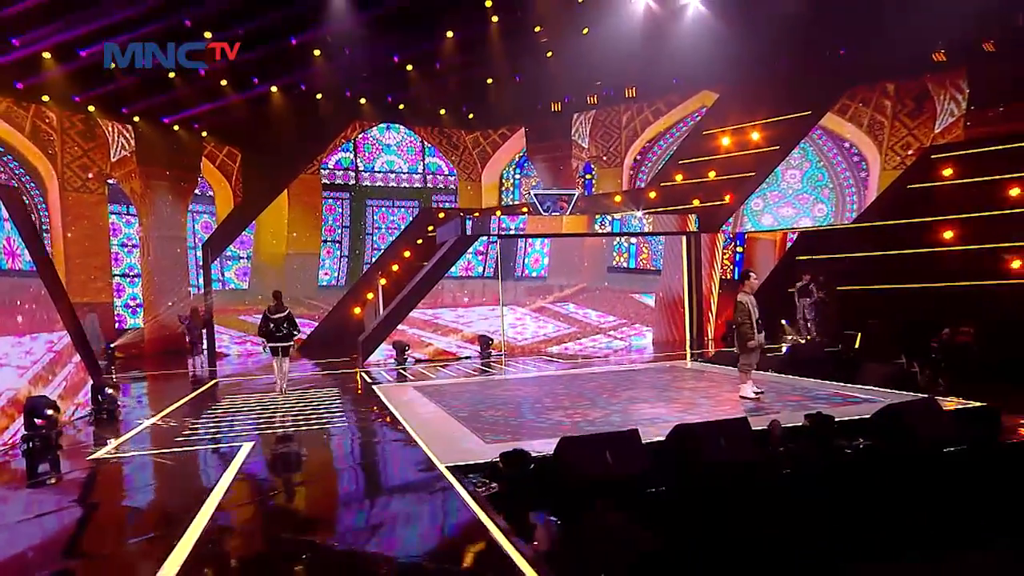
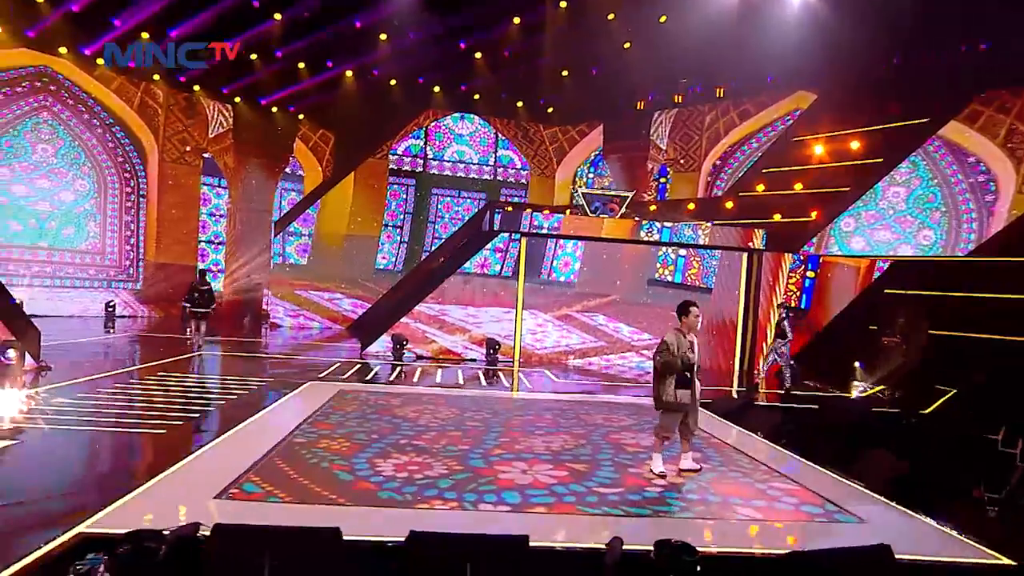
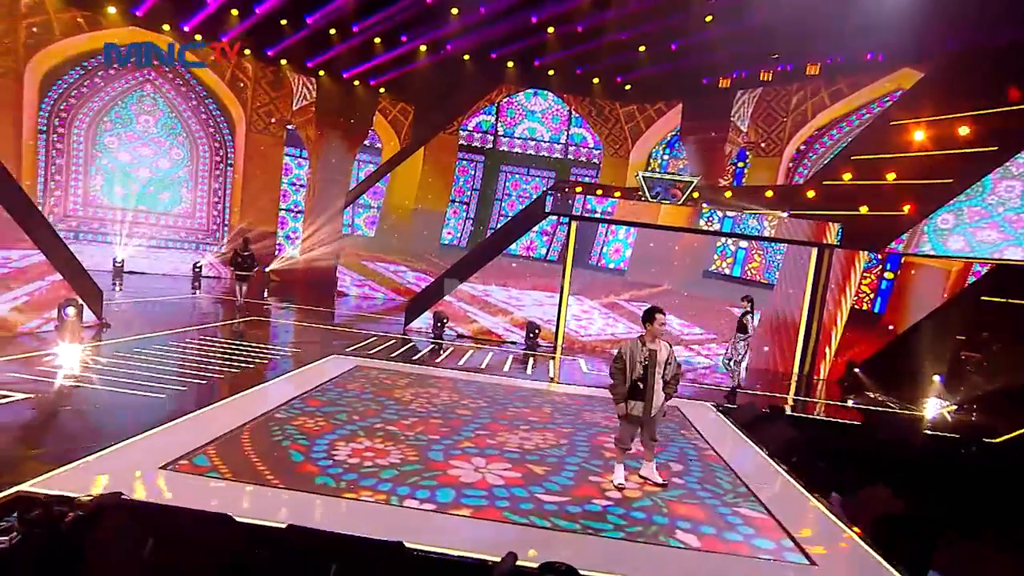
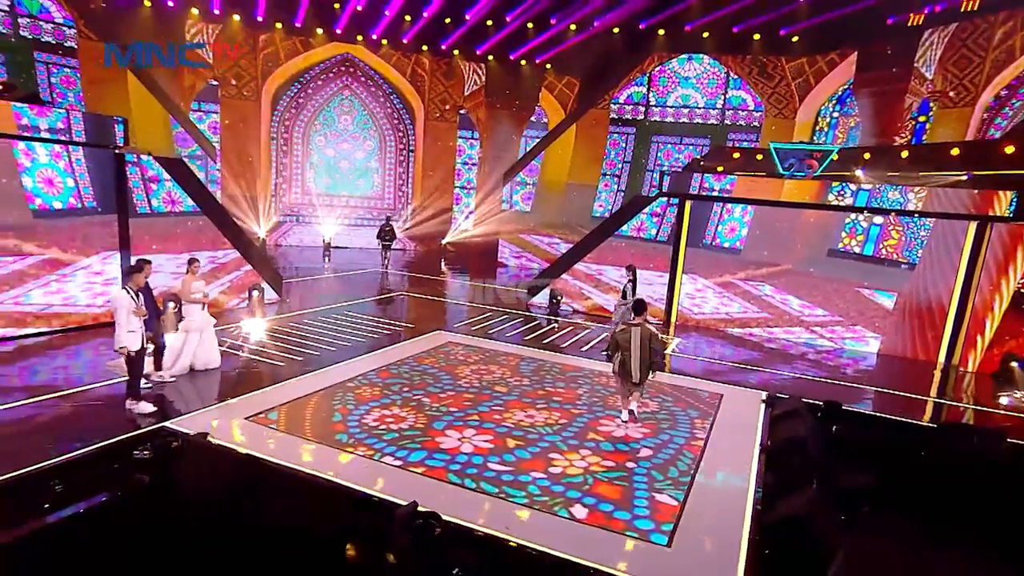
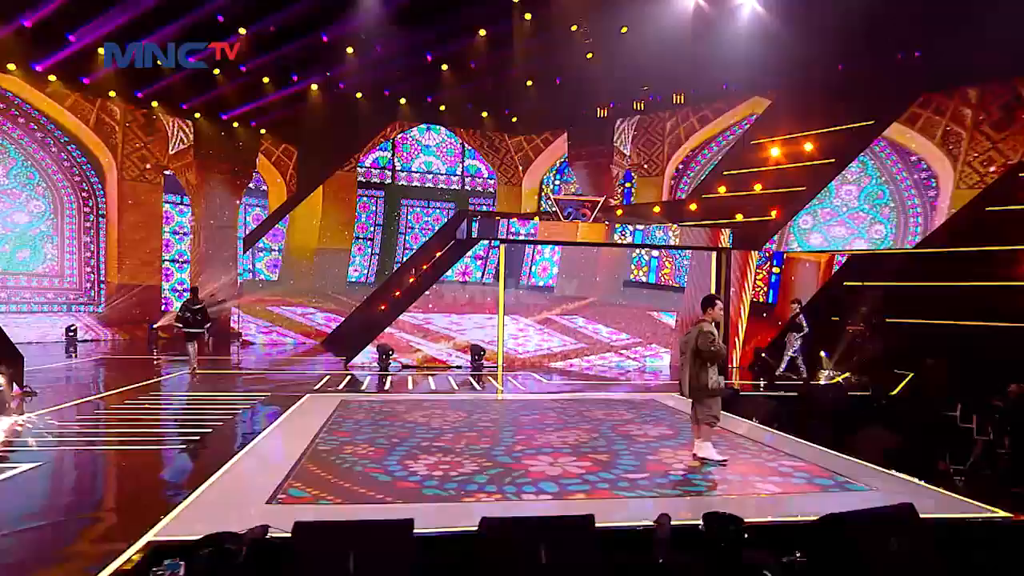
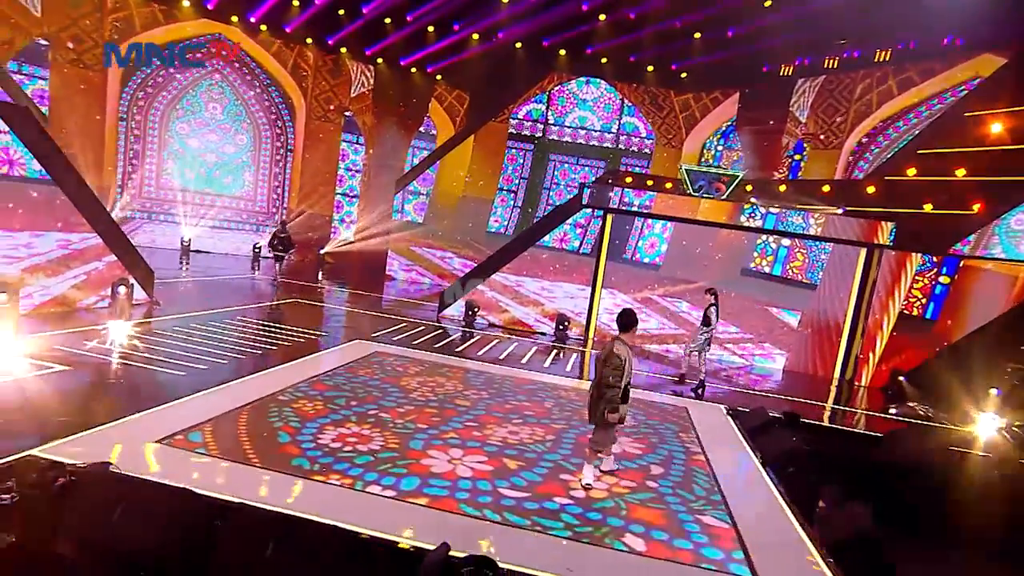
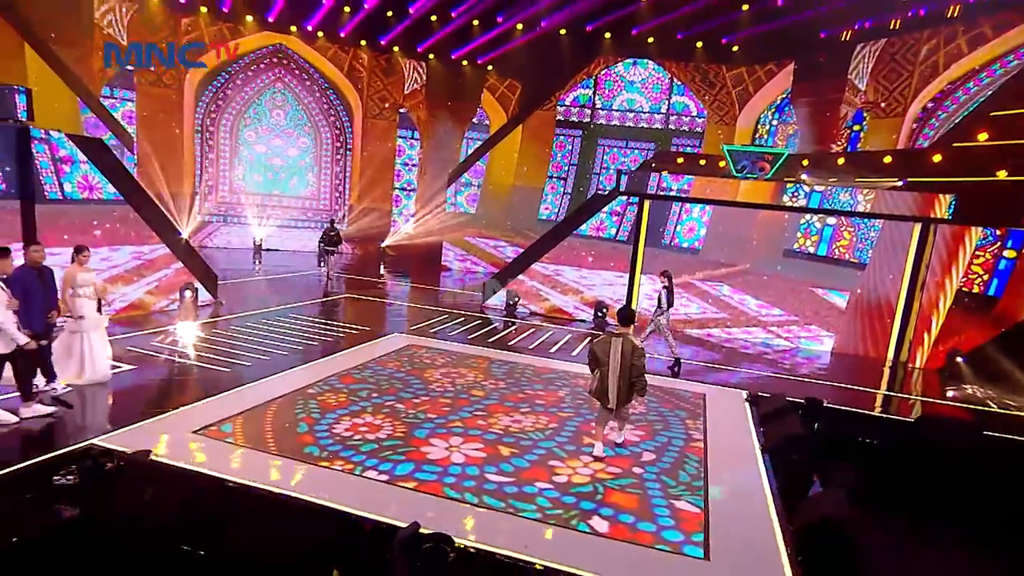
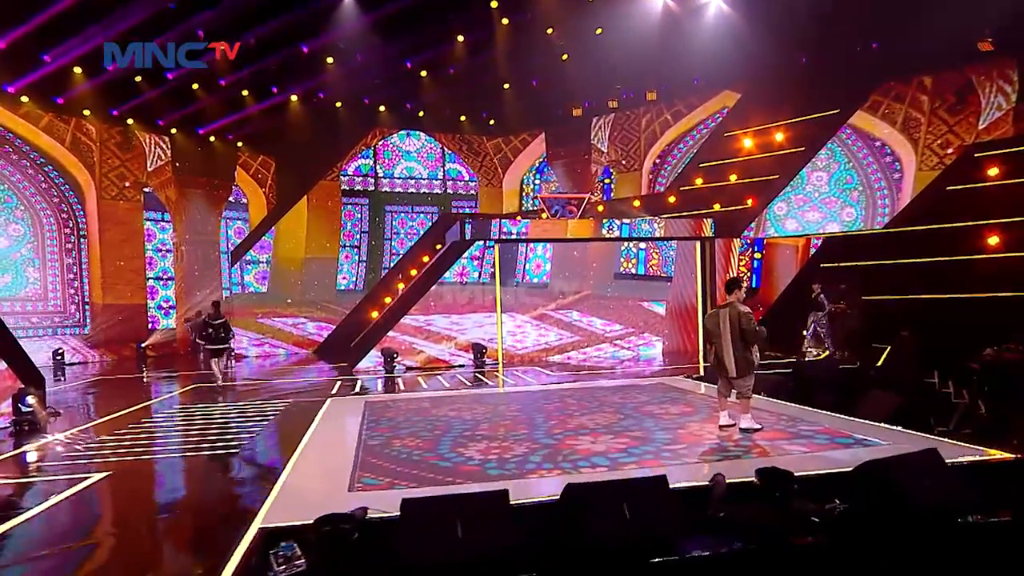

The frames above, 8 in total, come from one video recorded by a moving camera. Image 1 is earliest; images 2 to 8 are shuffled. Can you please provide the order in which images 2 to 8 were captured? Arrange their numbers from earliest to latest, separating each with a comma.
8, 5, 2, 3, 6, 7, 4
